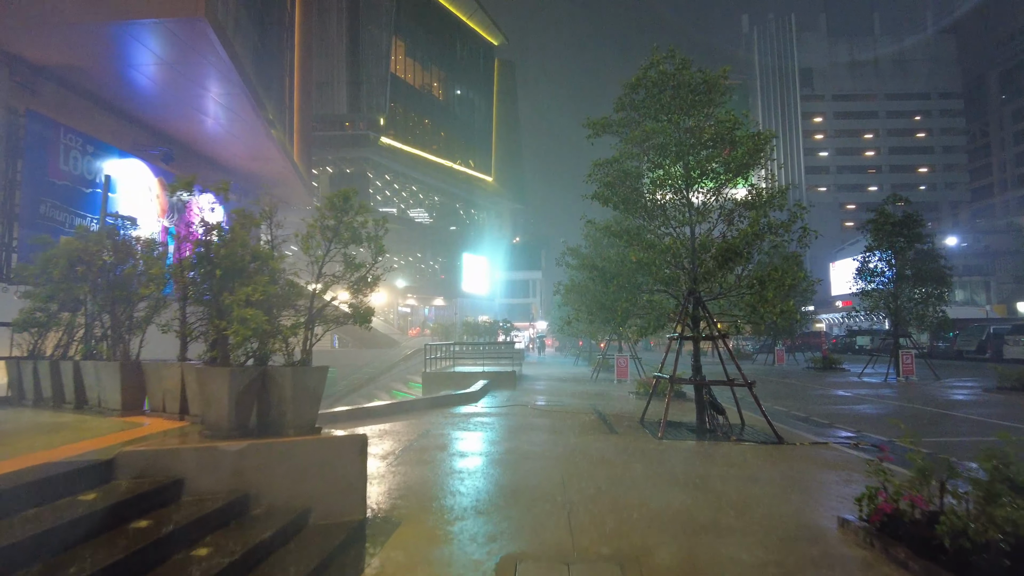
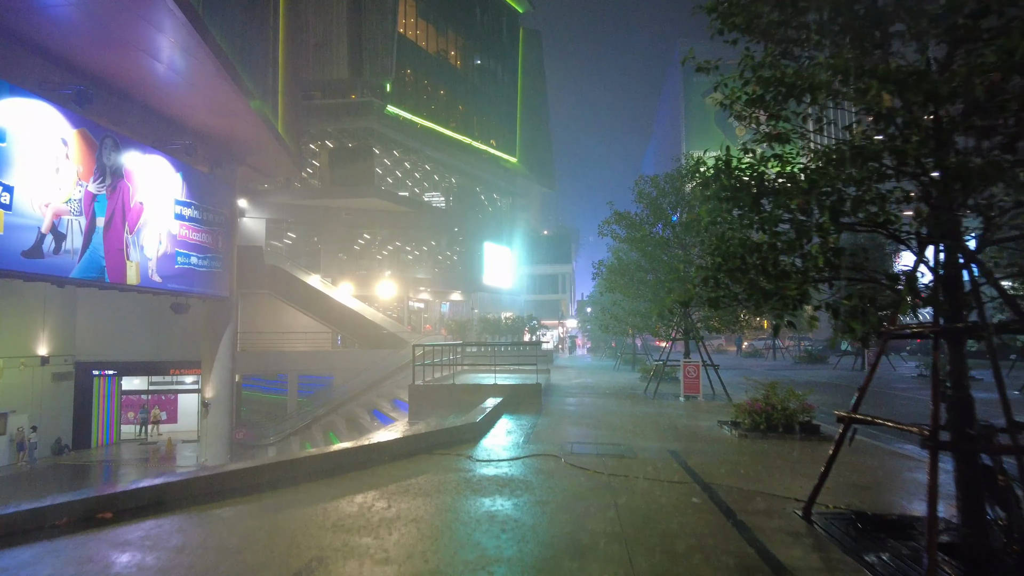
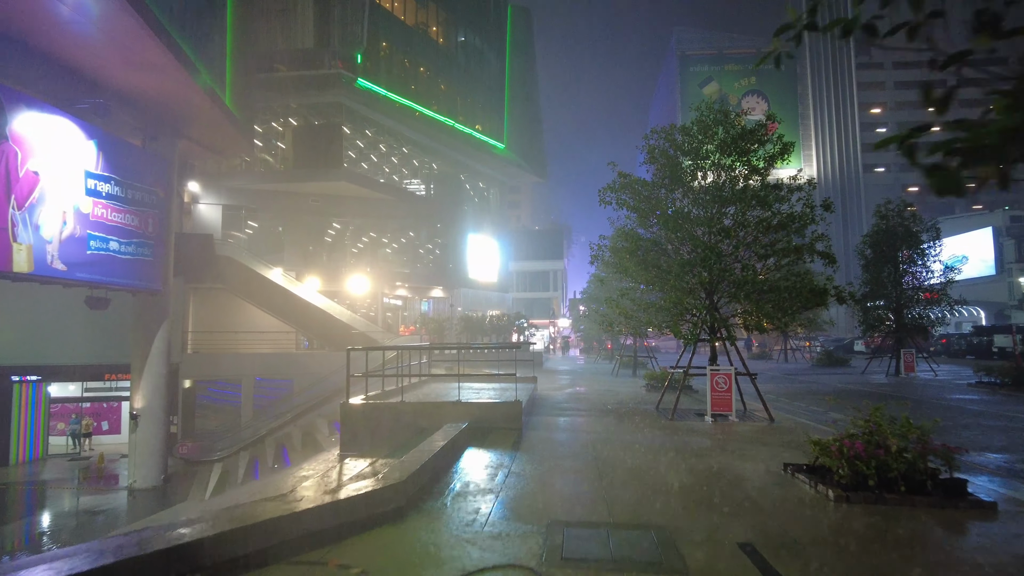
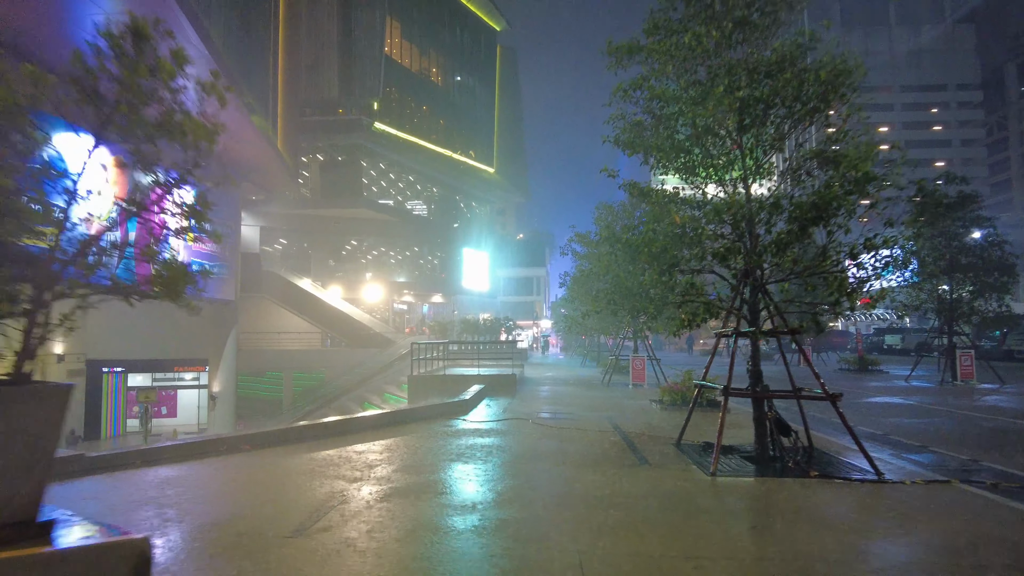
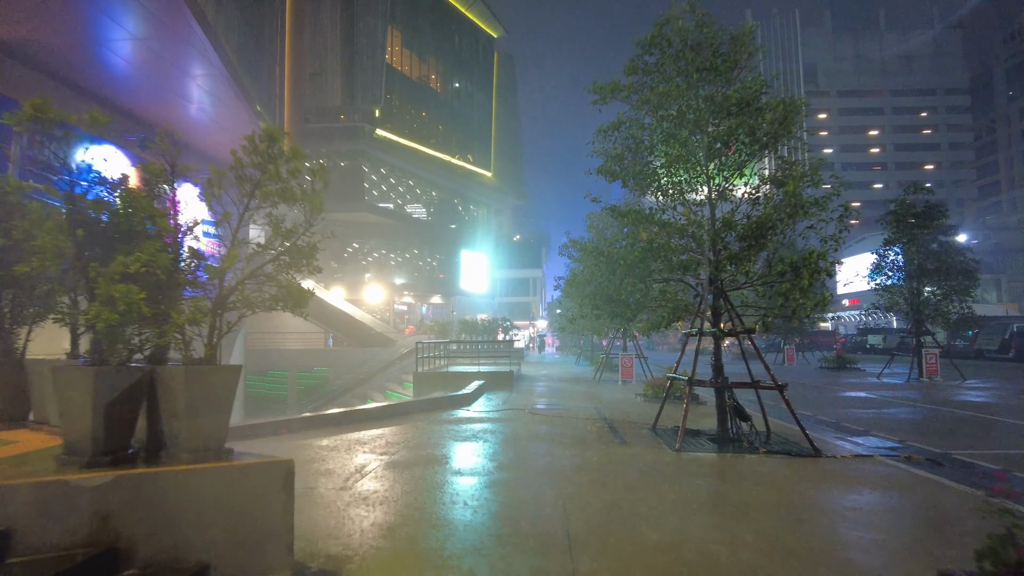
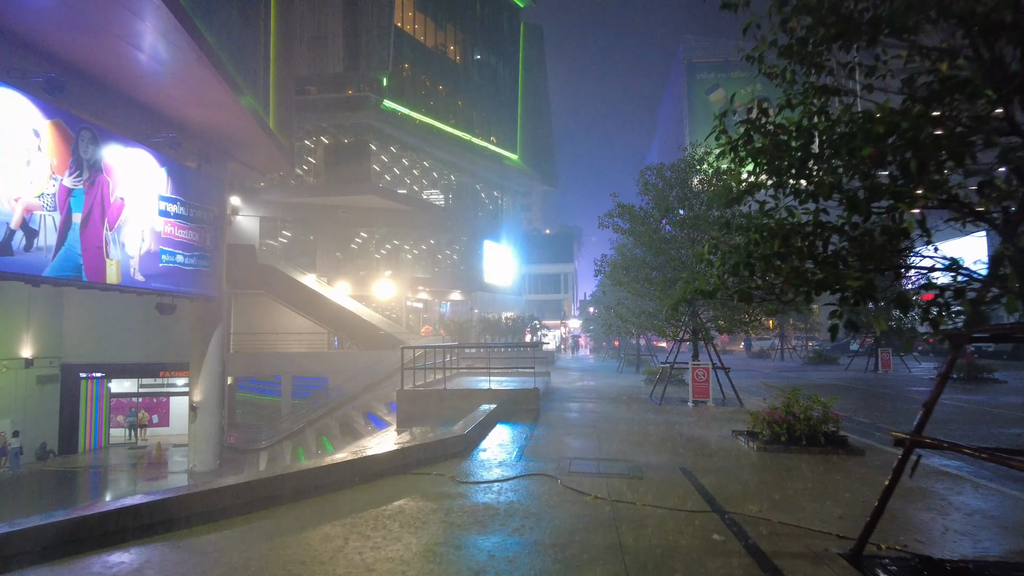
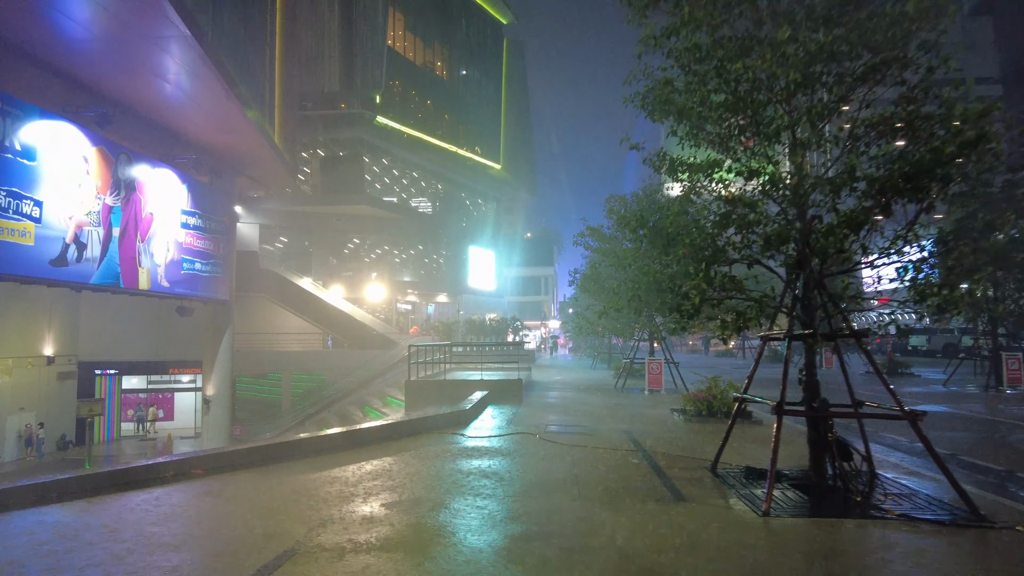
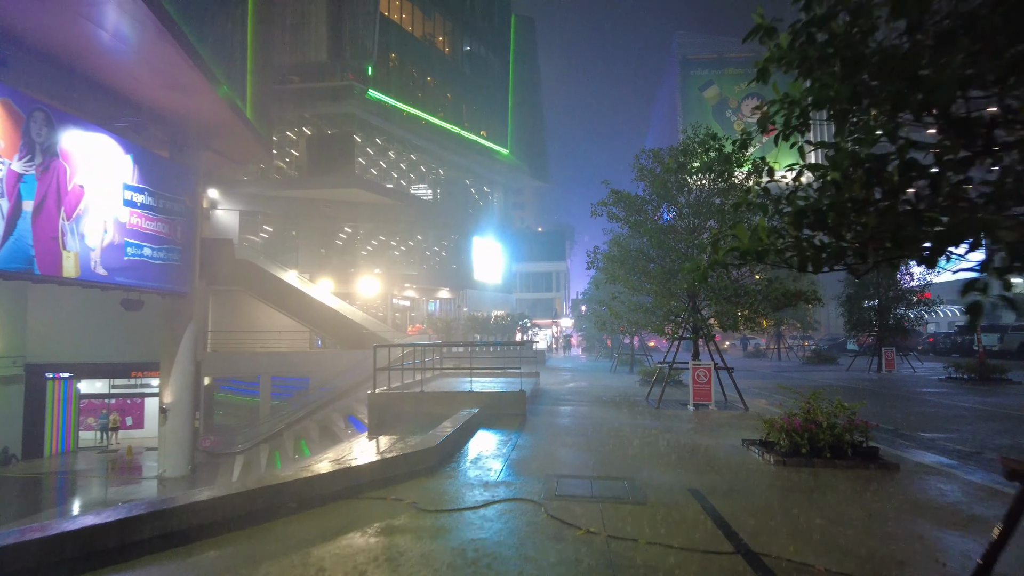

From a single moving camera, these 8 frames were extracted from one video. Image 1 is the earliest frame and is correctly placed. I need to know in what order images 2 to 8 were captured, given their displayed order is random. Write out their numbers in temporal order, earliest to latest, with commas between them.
5, 4, 7, 2, 6, 8, 3
